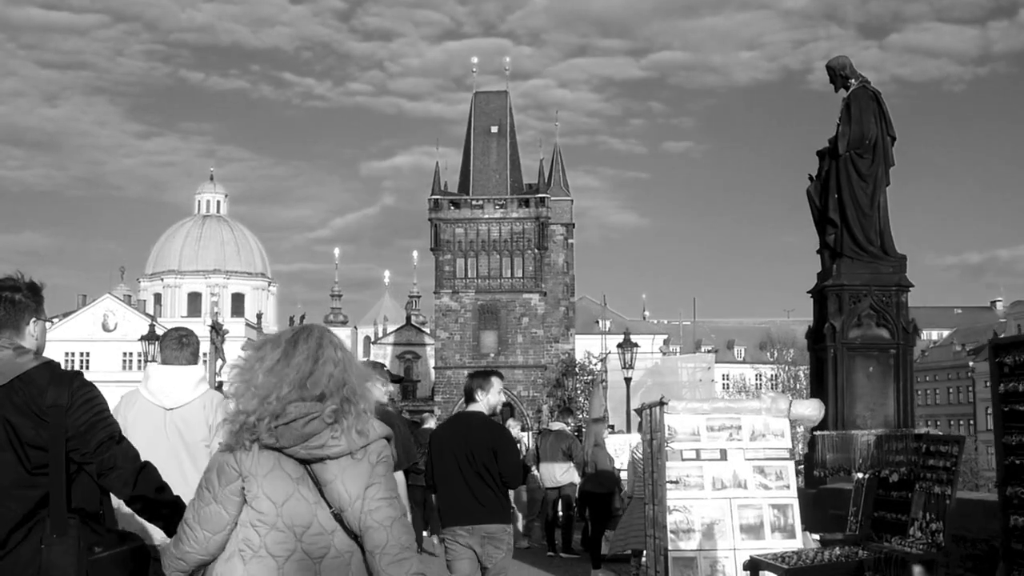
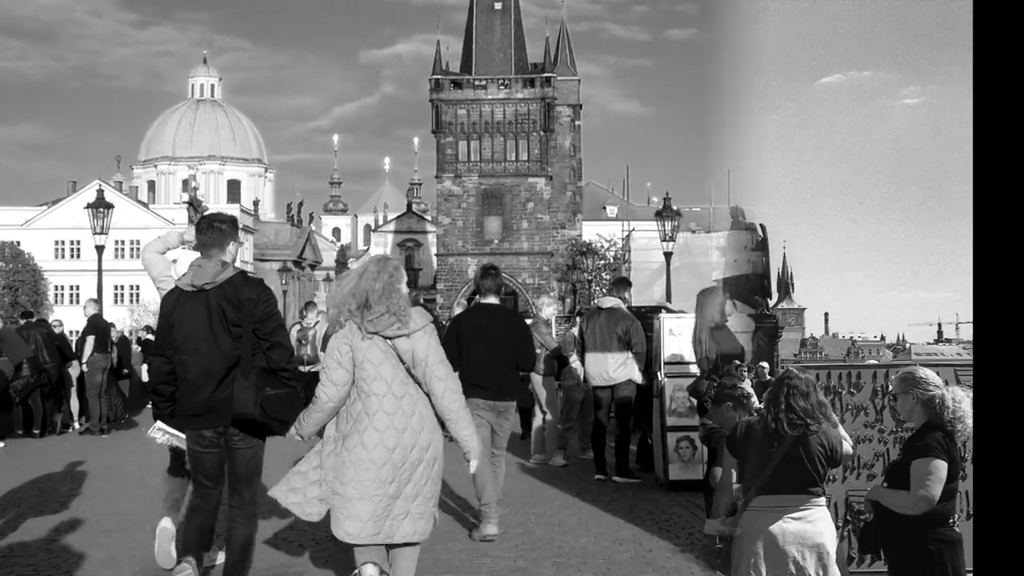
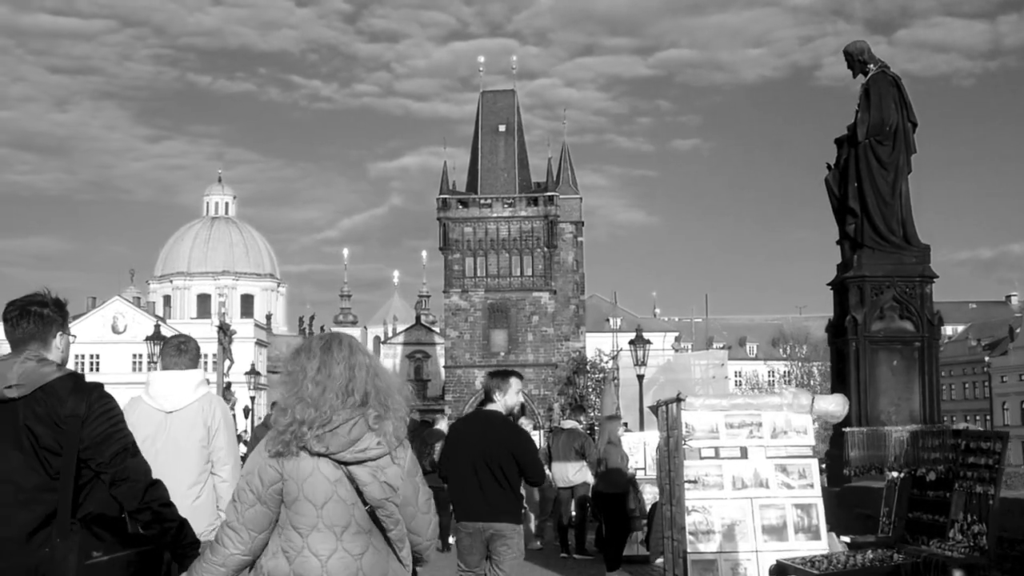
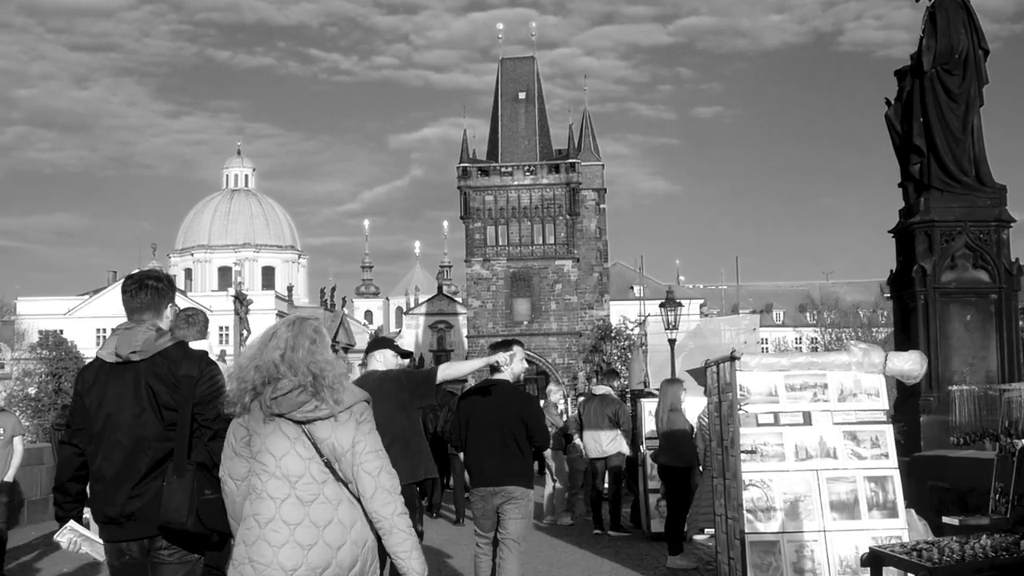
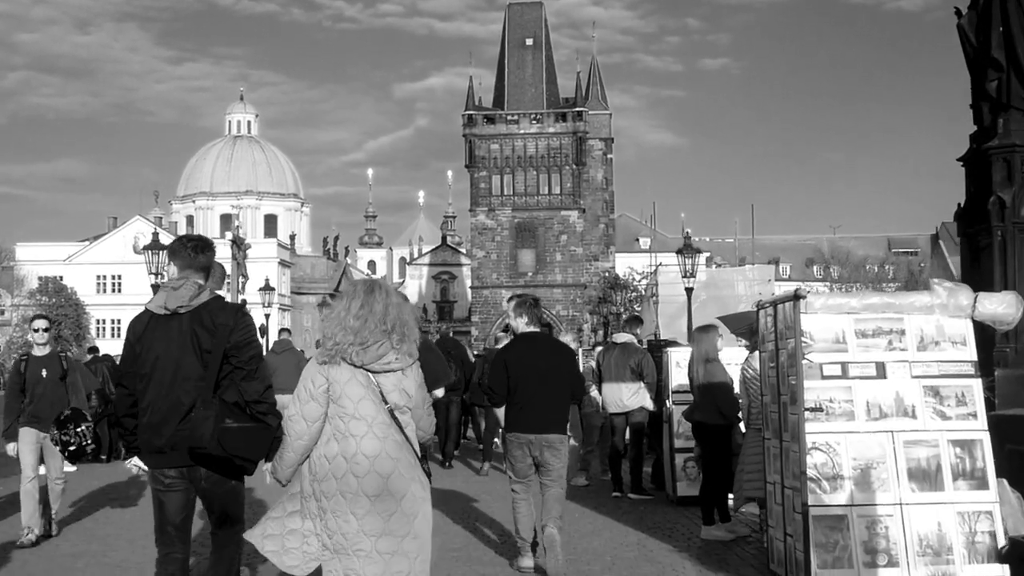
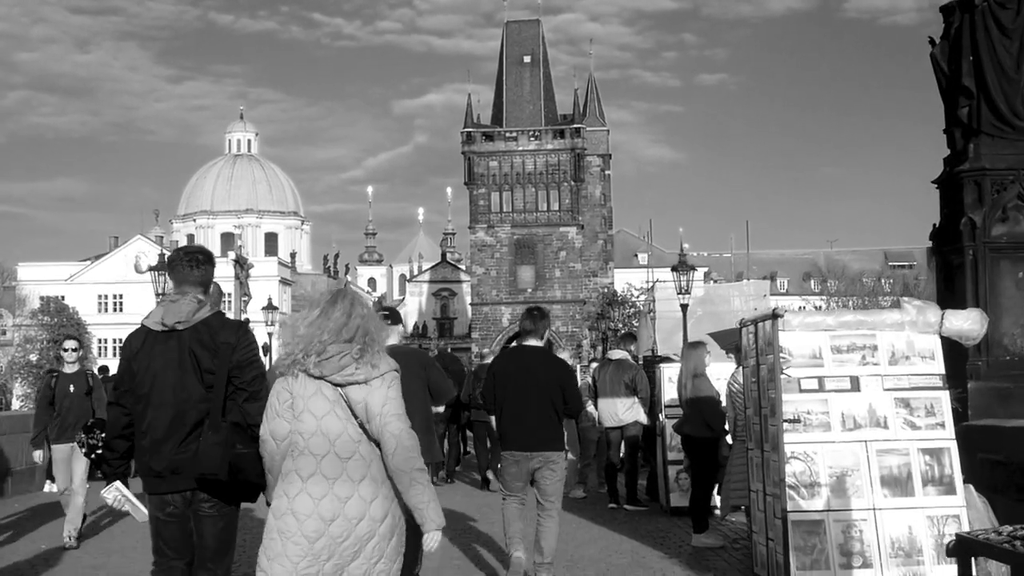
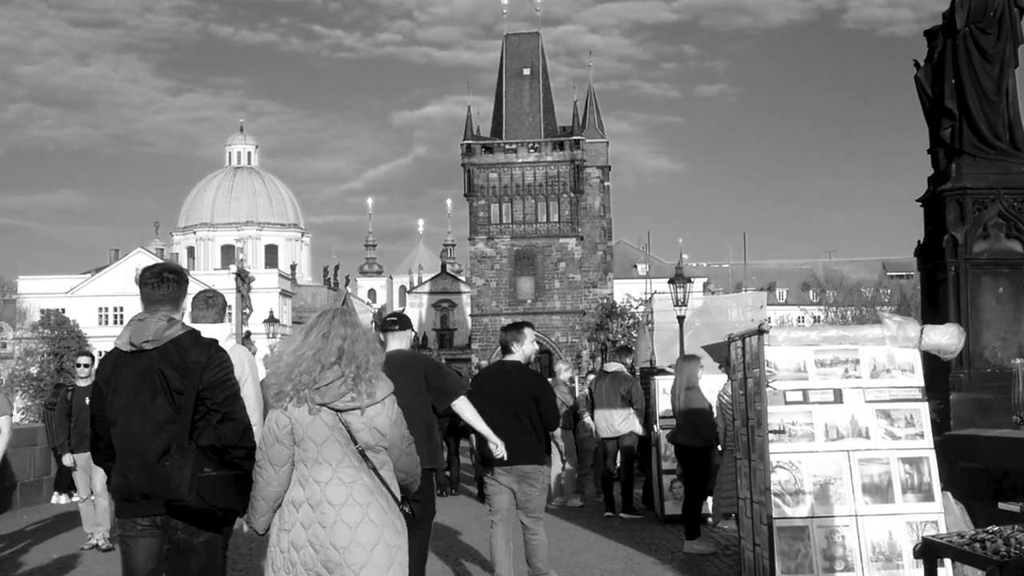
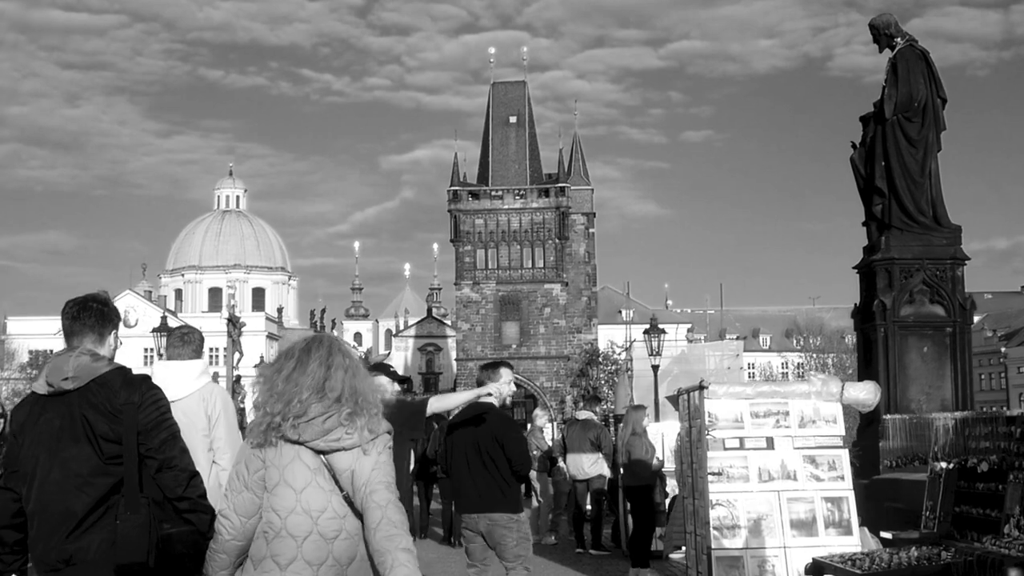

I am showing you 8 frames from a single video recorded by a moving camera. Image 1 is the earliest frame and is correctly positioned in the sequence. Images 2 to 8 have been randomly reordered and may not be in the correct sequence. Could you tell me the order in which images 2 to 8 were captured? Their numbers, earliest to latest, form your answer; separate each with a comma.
3, 8, 4, 7, 6, 5, 2
